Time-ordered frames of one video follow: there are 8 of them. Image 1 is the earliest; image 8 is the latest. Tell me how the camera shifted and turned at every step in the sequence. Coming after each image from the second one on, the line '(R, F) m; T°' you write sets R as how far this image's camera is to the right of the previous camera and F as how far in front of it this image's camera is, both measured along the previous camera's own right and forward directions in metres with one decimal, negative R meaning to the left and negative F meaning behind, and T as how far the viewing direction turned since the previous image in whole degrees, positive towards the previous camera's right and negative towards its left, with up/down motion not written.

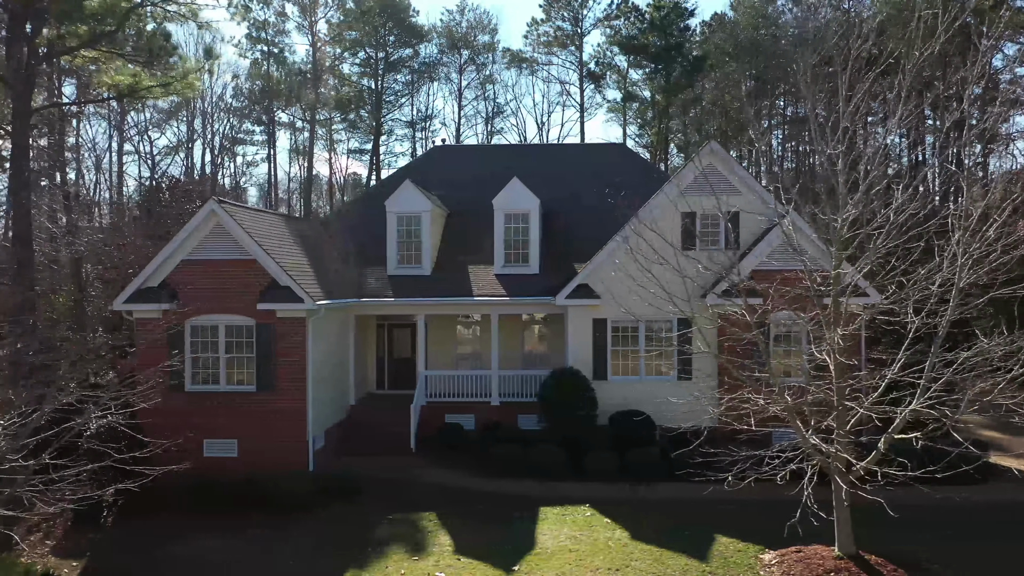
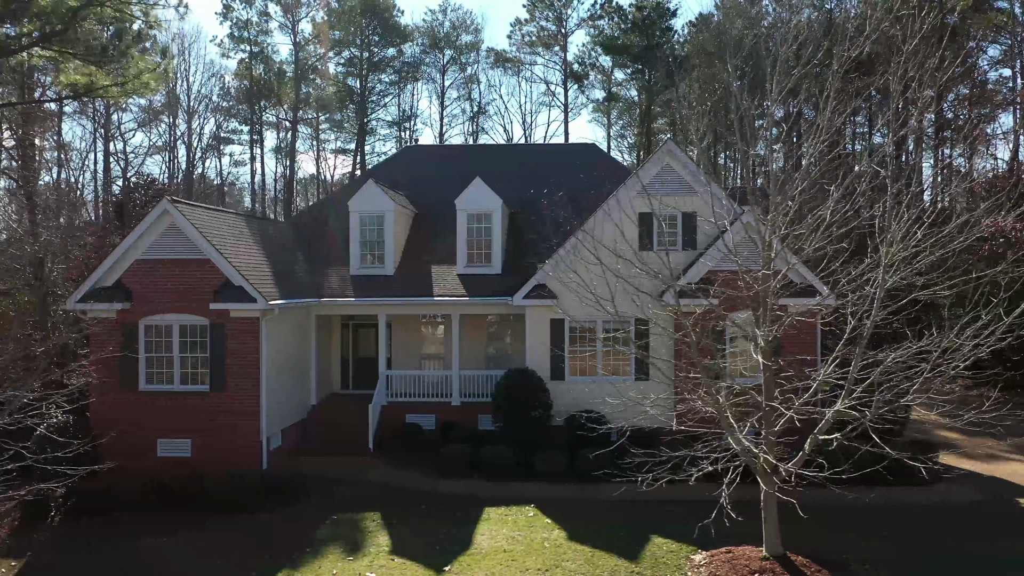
(+0.6, 0.0) m; 0°
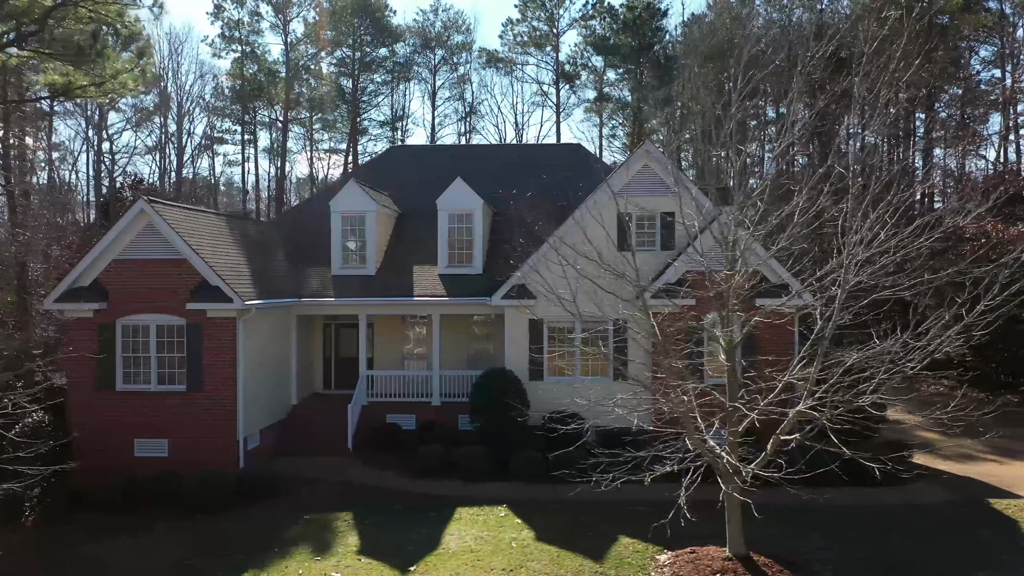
(+0.3, 0.0) m; 0°
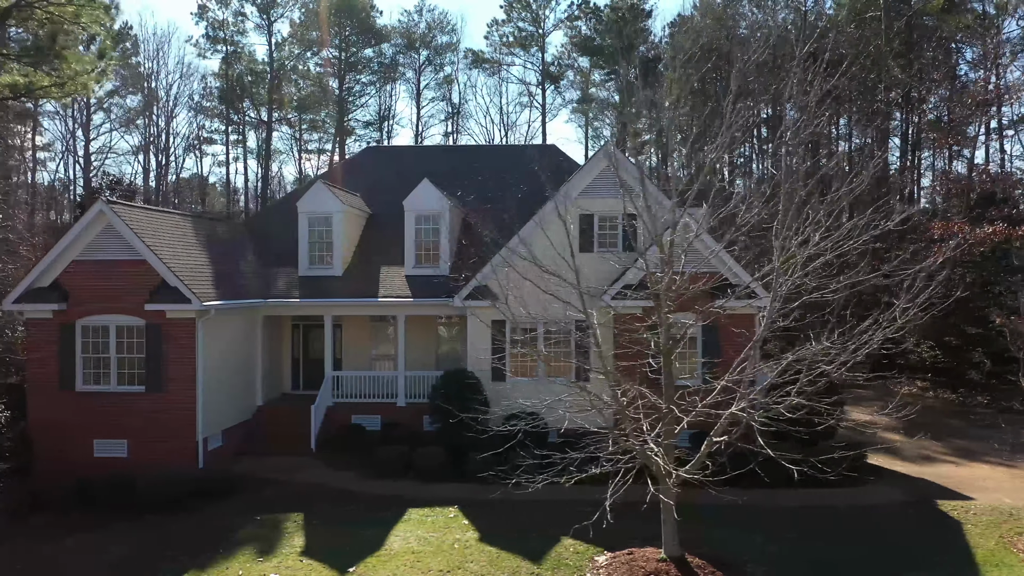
(+0.5, 0.0) m; 0°
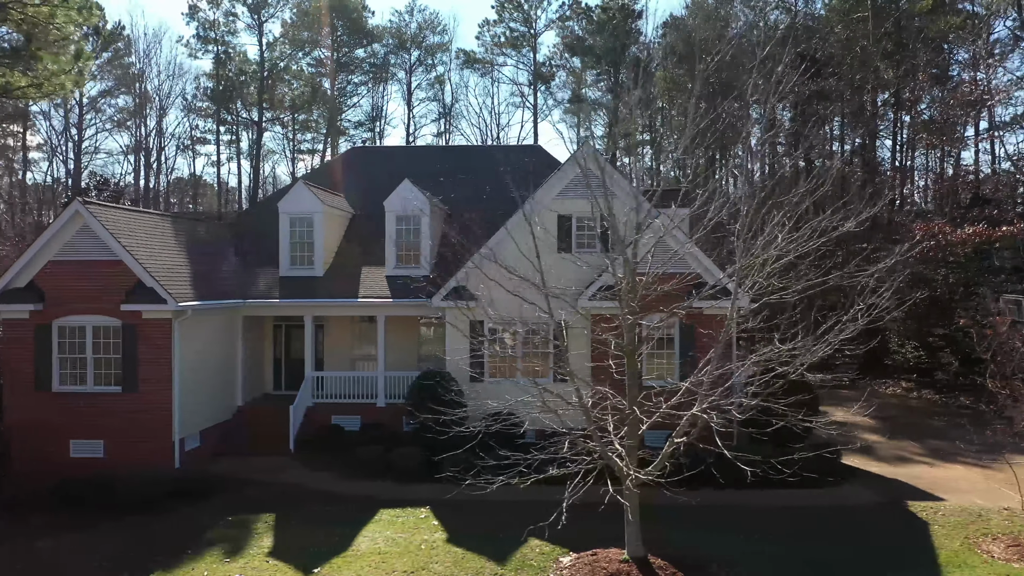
(+0.3, 0.0) m; 0°
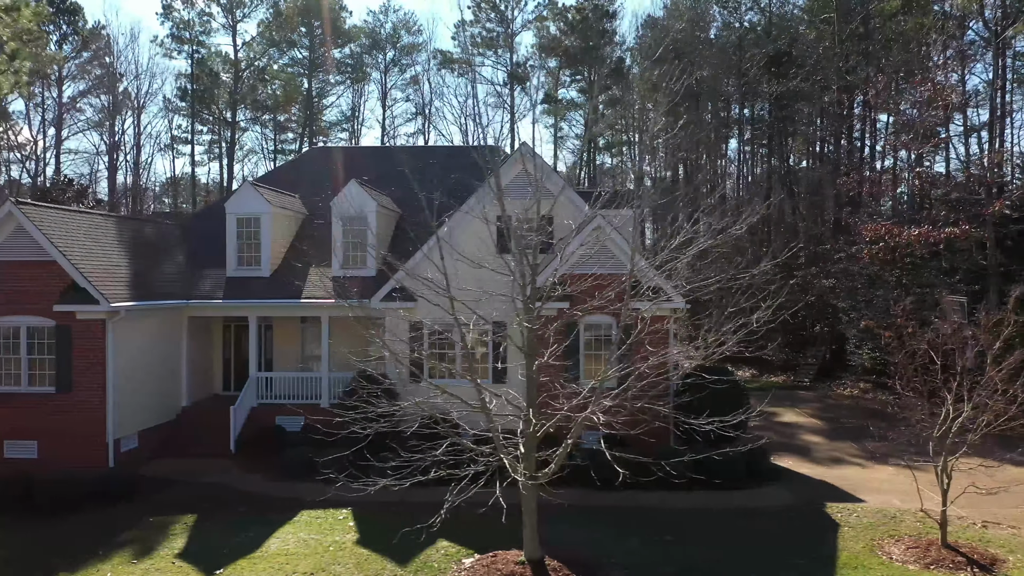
(+0.9, 0.0) m; 0°
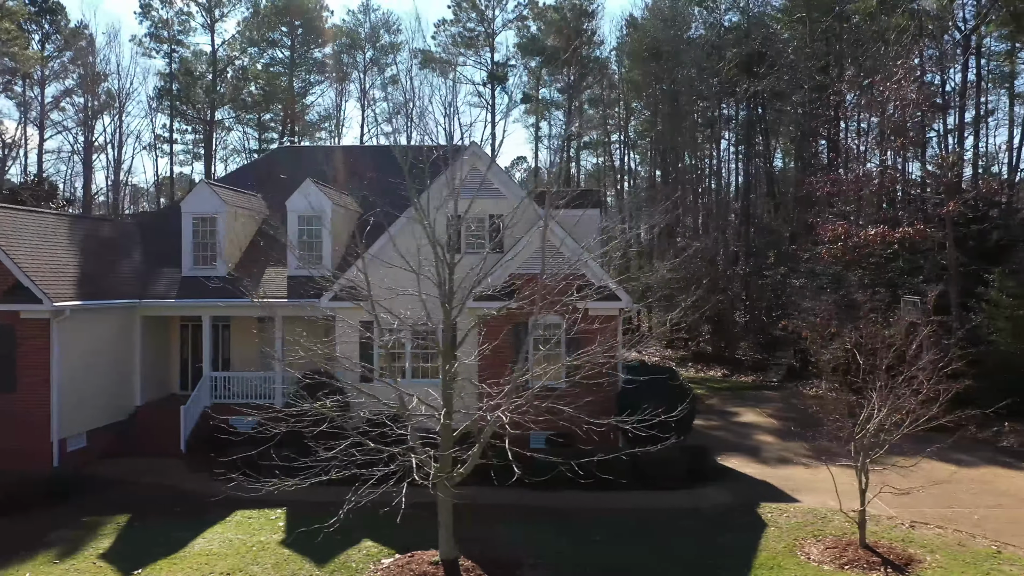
(+0.7, 0.0) m; 0°
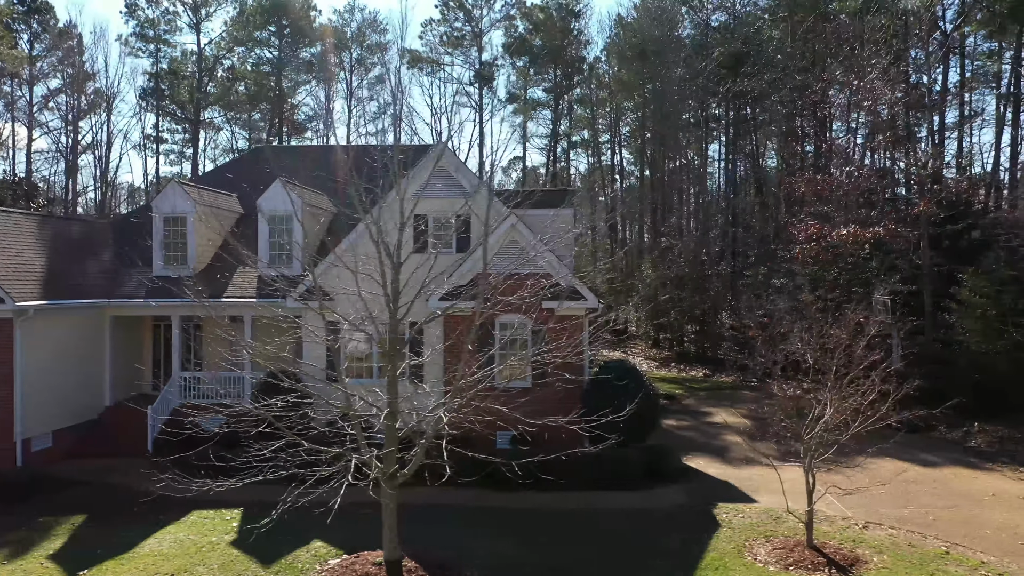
(+0.5, 0.0) m; 0°
